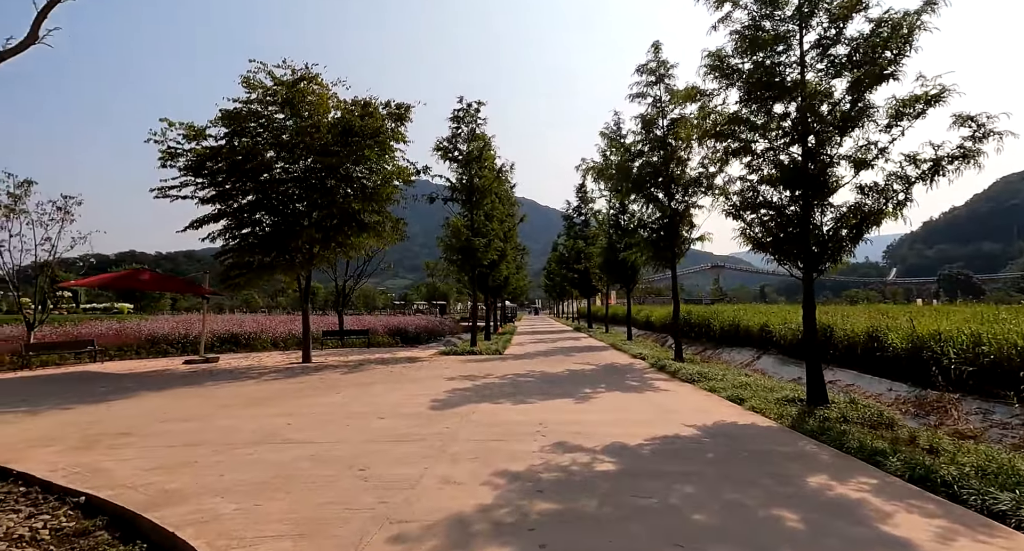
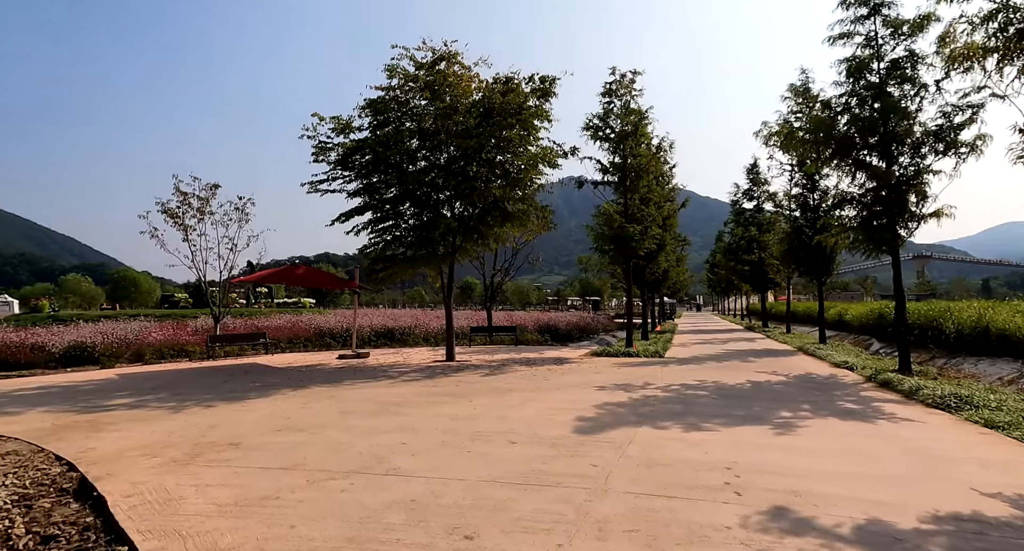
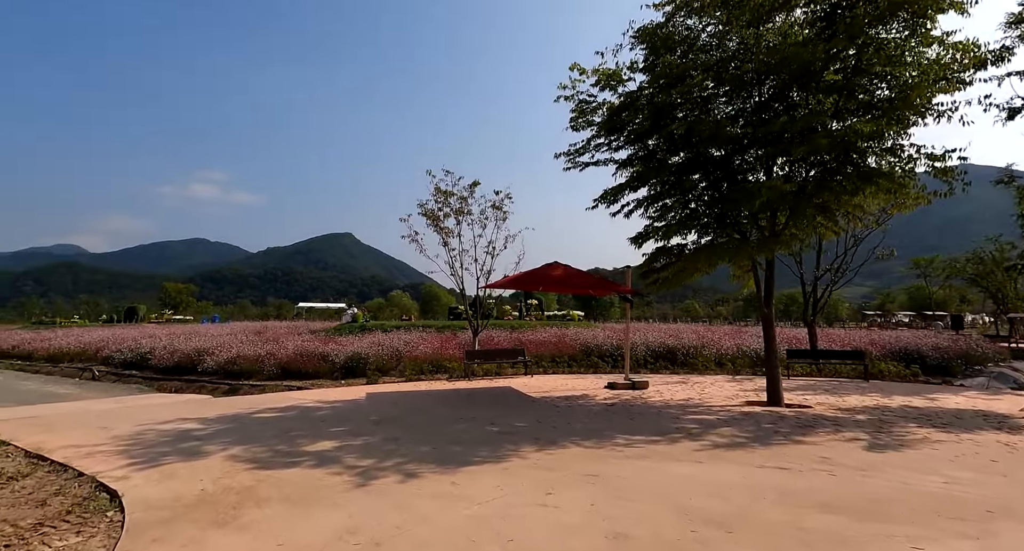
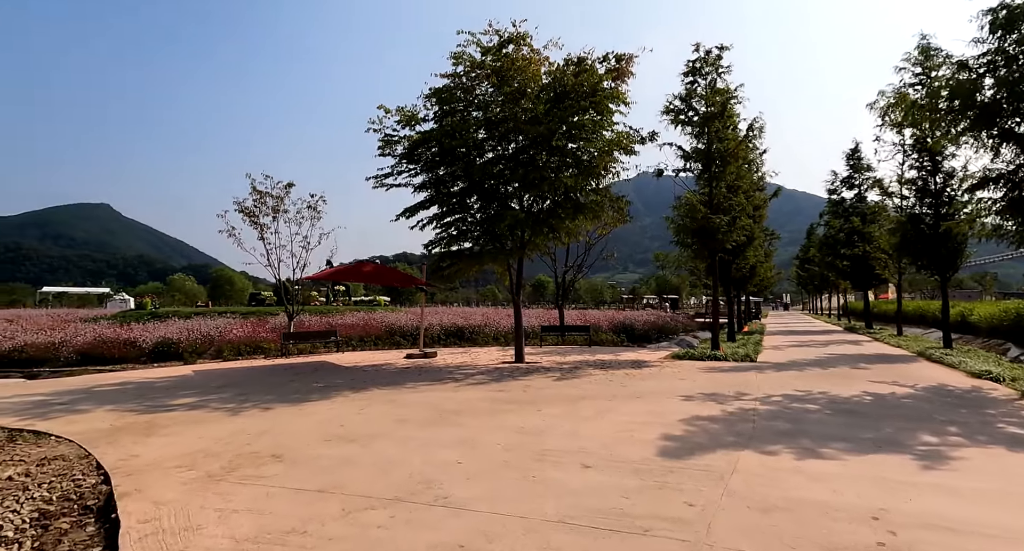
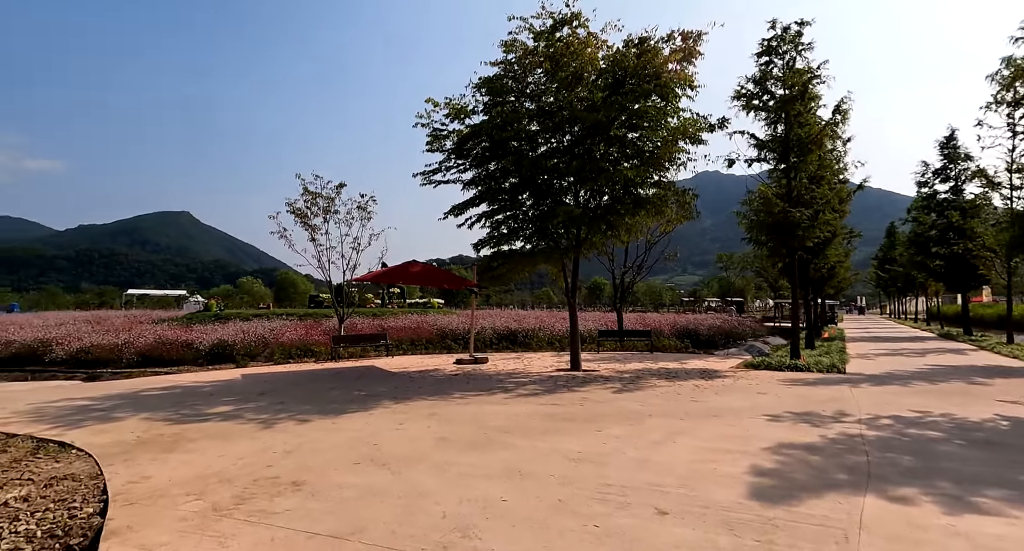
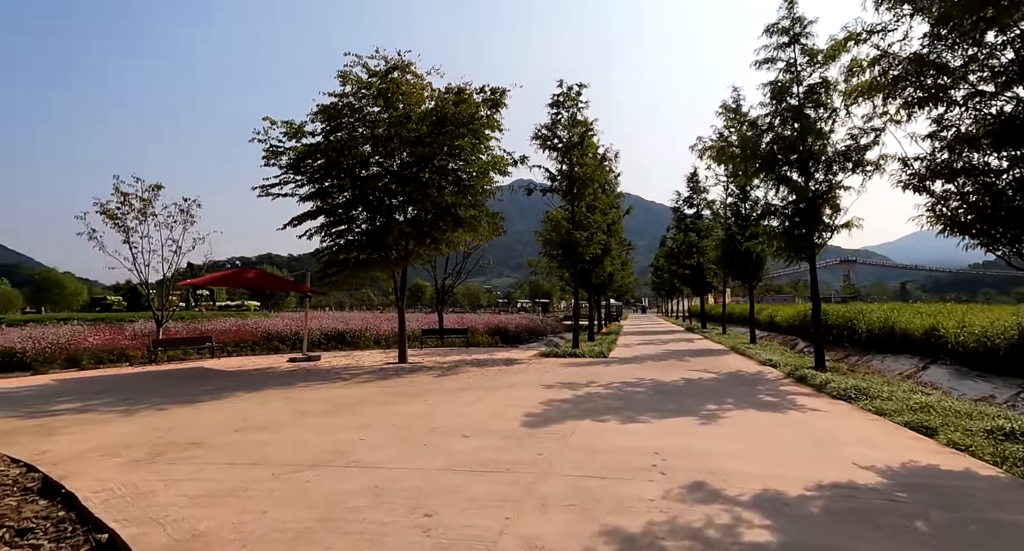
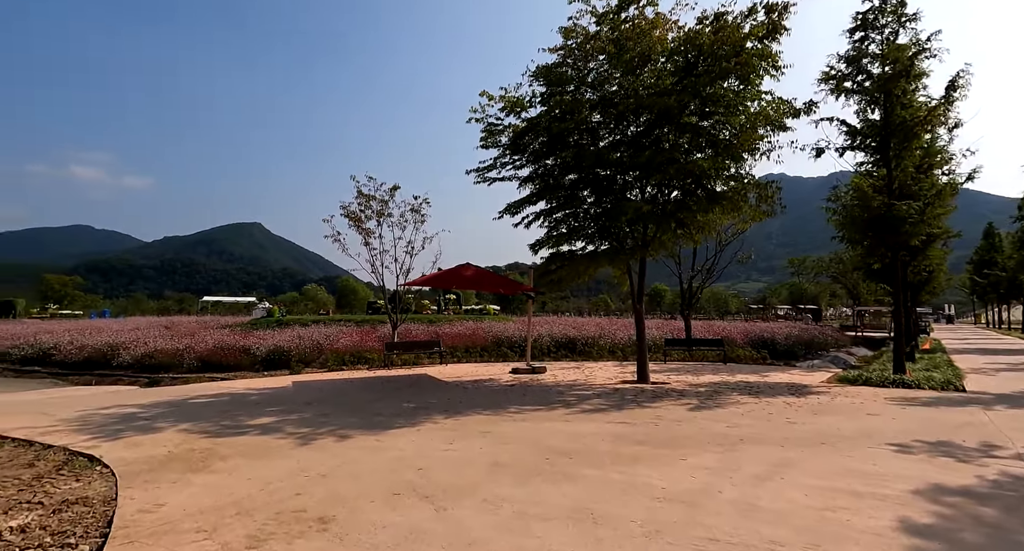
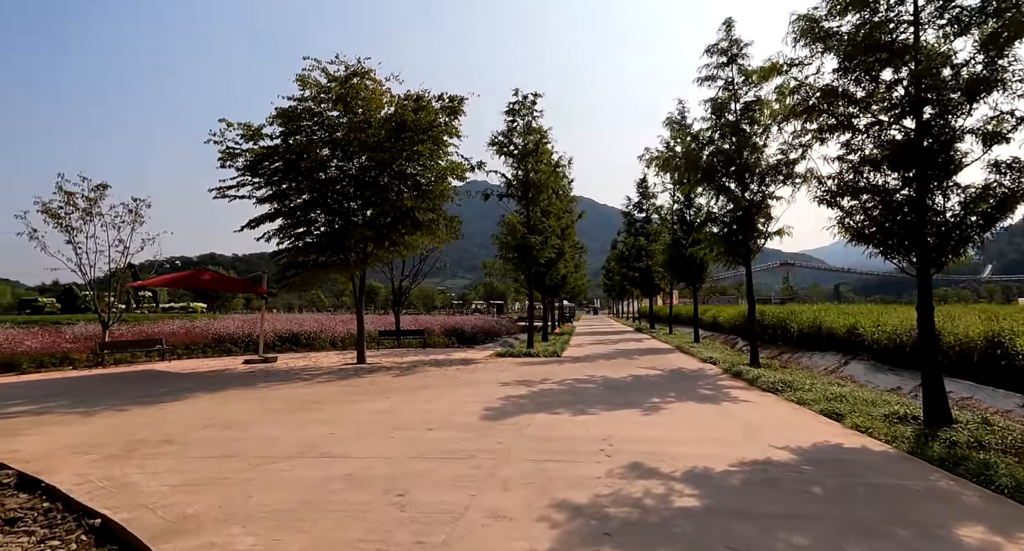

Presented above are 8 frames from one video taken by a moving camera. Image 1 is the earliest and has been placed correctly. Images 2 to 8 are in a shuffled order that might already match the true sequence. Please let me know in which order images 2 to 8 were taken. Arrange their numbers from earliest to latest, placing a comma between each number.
8, 6, 2, 4, 5, 7, 3
